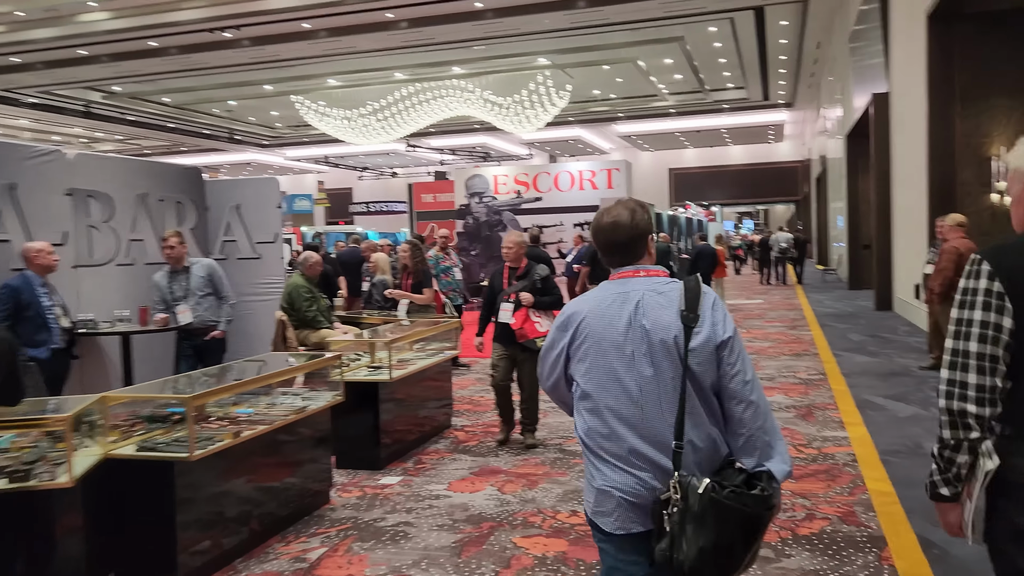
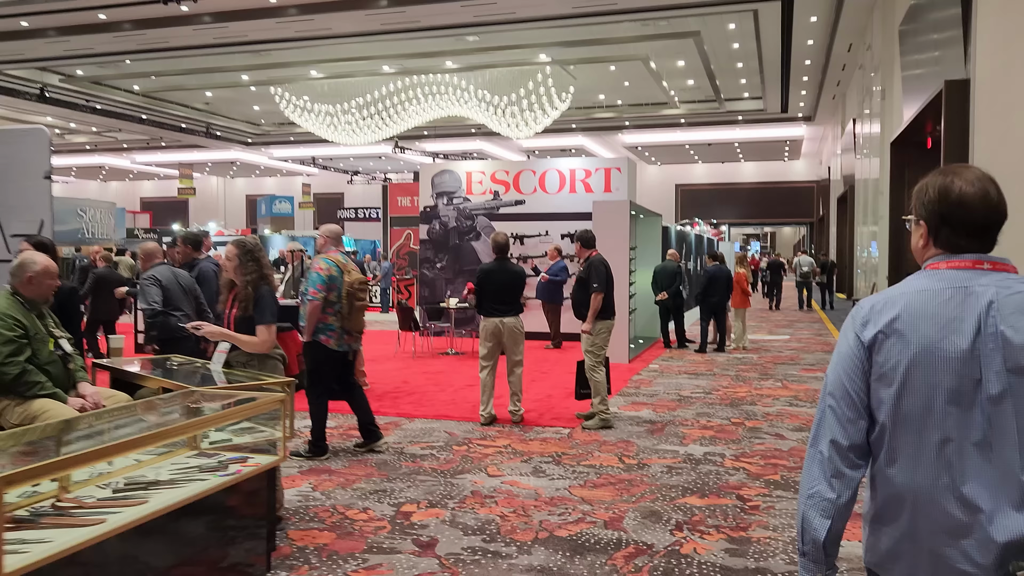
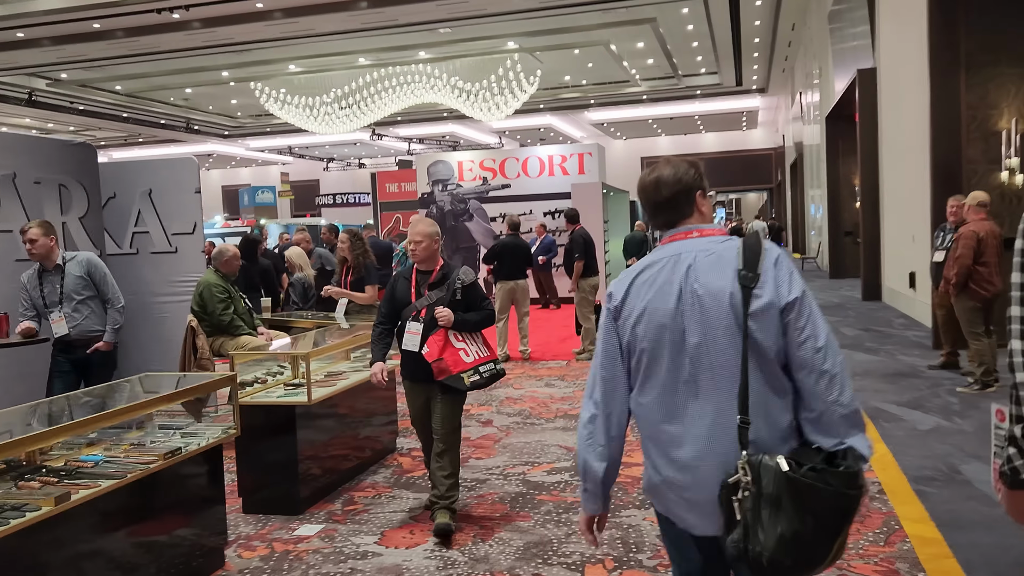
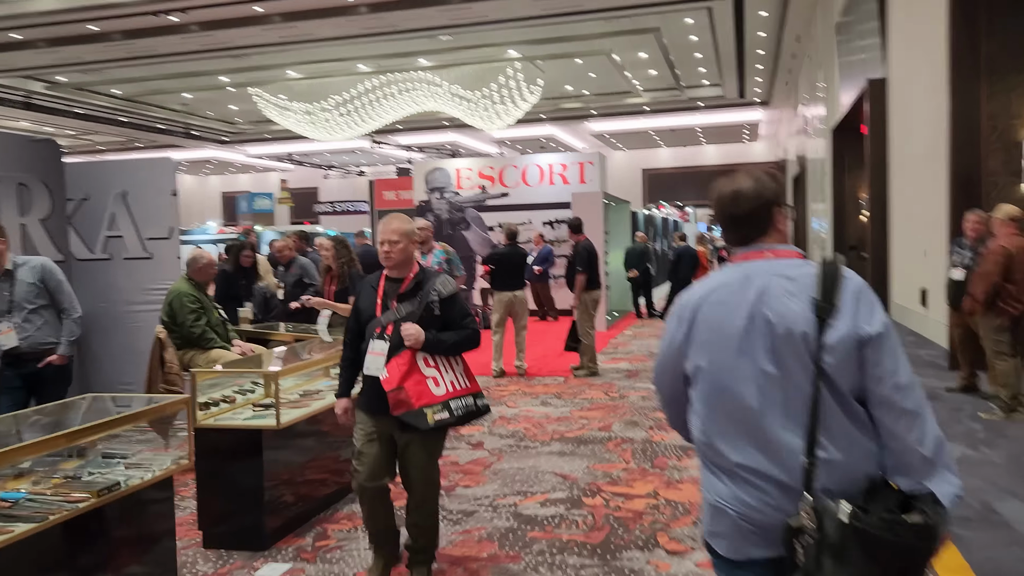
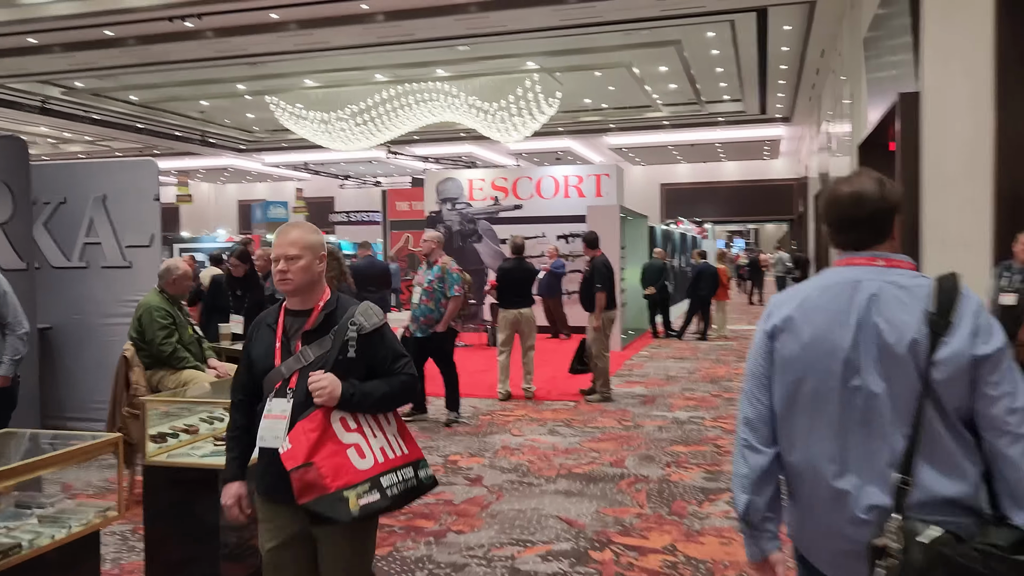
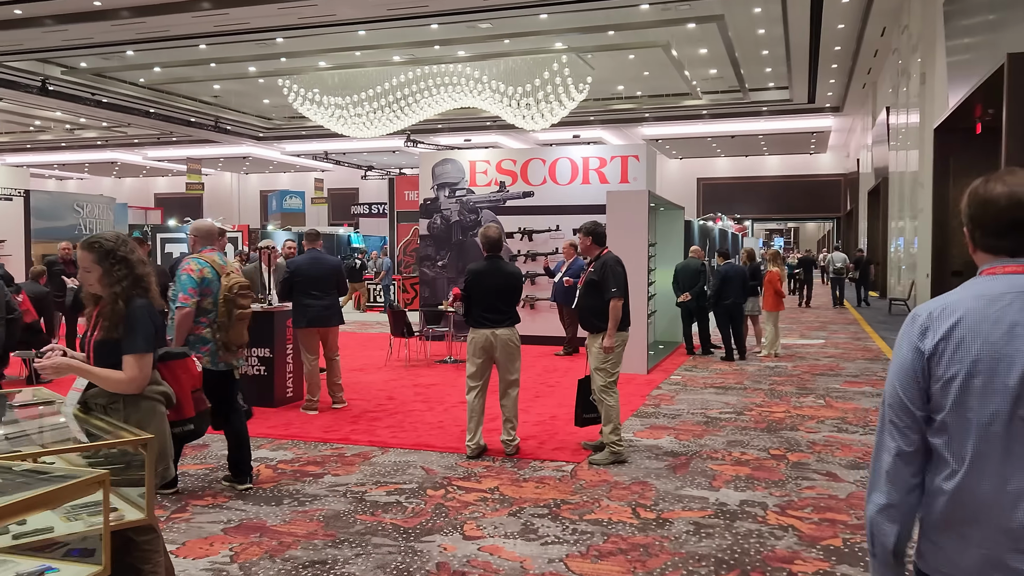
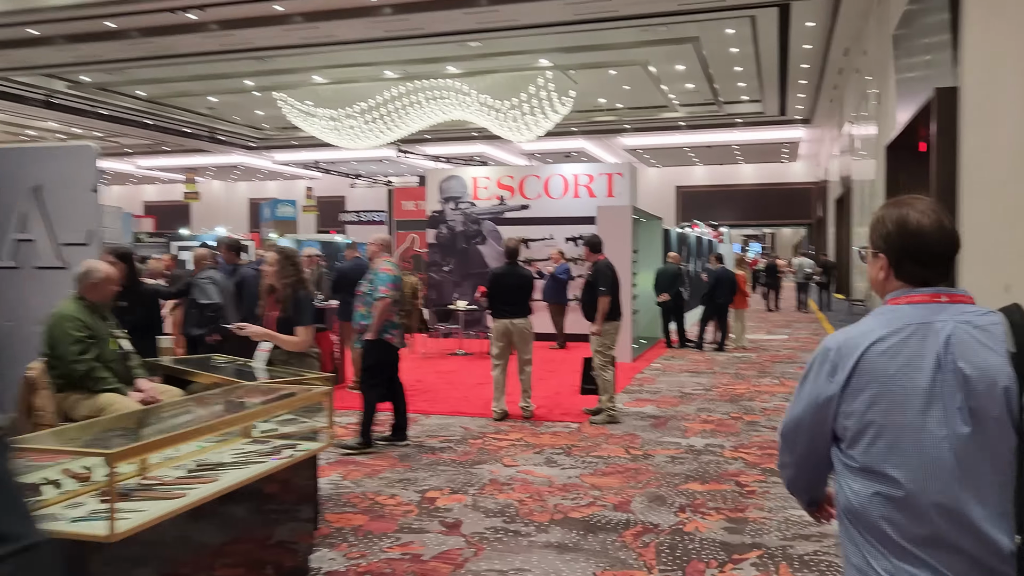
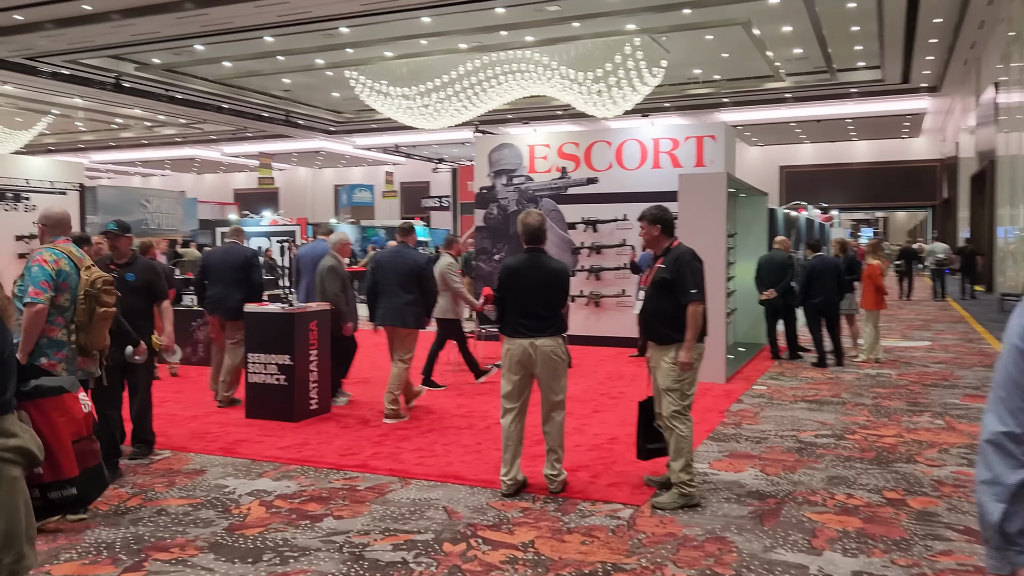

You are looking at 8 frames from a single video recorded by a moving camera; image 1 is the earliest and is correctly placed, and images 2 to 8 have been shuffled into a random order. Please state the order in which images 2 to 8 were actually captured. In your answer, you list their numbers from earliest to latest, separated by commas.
3, 4, 5, 7, 2, 6, 8
